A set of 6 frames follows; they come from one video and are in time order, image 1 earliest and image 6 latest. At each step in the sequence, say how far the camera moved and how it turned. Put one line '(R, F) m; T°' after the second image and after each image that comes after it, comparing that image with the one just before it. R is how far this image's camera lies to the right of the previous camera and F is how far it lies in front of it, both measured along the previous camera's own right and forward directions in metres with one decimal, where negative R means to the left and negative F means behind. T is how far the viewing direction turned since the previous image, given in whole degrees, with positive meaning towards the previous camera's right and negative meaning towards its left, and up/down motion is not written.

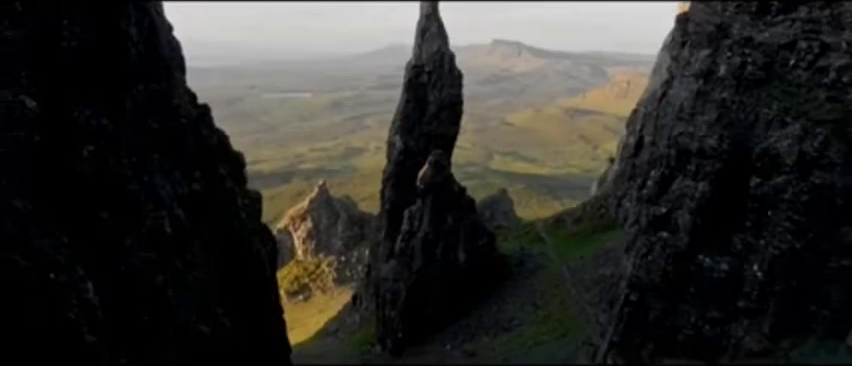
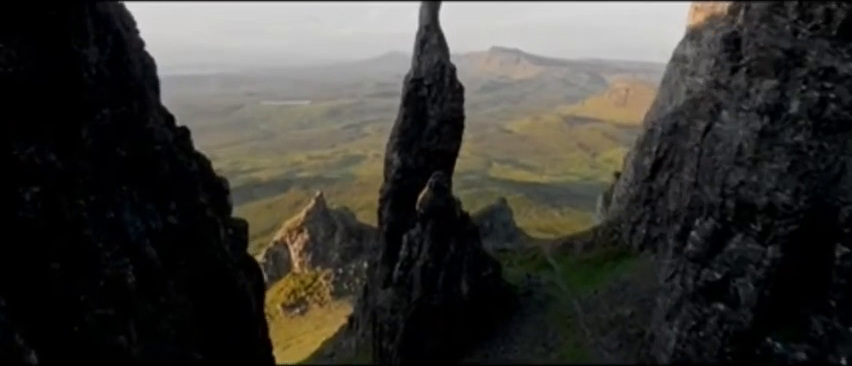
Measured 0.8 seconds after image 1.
(-0.1, +3.7) m; 0°
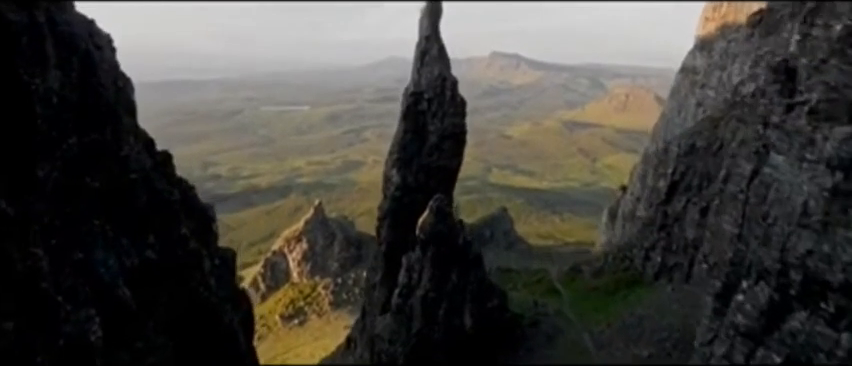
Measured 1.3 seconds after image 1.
(0.0, +2.9) m; 0°
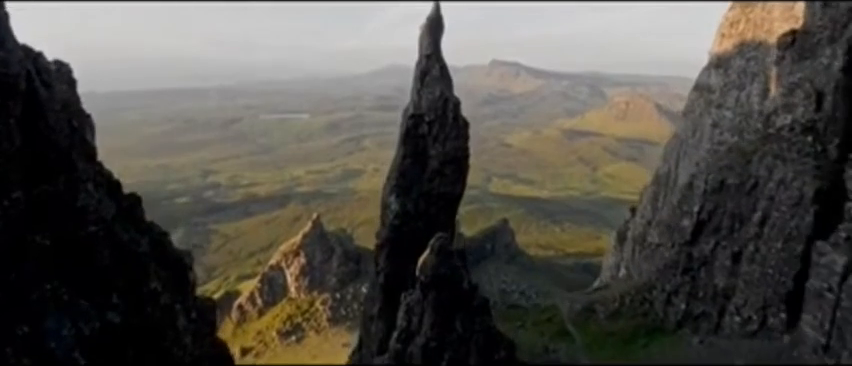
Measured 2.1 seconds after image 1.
(-0.1, +4.1) m; 0°
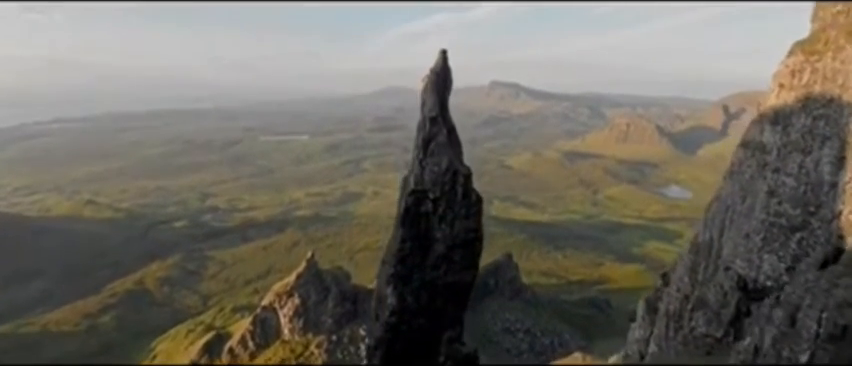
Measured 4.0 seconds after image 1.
(-0.2, +11.4) m; 0°
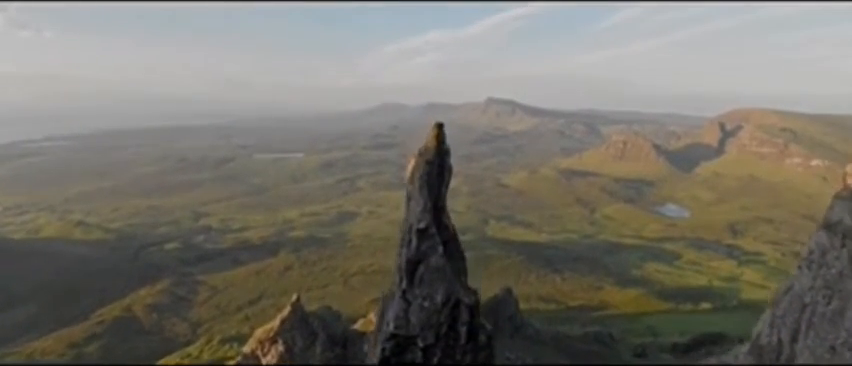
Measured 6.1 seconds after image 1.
(+0.3, +15.3) m; 0°
